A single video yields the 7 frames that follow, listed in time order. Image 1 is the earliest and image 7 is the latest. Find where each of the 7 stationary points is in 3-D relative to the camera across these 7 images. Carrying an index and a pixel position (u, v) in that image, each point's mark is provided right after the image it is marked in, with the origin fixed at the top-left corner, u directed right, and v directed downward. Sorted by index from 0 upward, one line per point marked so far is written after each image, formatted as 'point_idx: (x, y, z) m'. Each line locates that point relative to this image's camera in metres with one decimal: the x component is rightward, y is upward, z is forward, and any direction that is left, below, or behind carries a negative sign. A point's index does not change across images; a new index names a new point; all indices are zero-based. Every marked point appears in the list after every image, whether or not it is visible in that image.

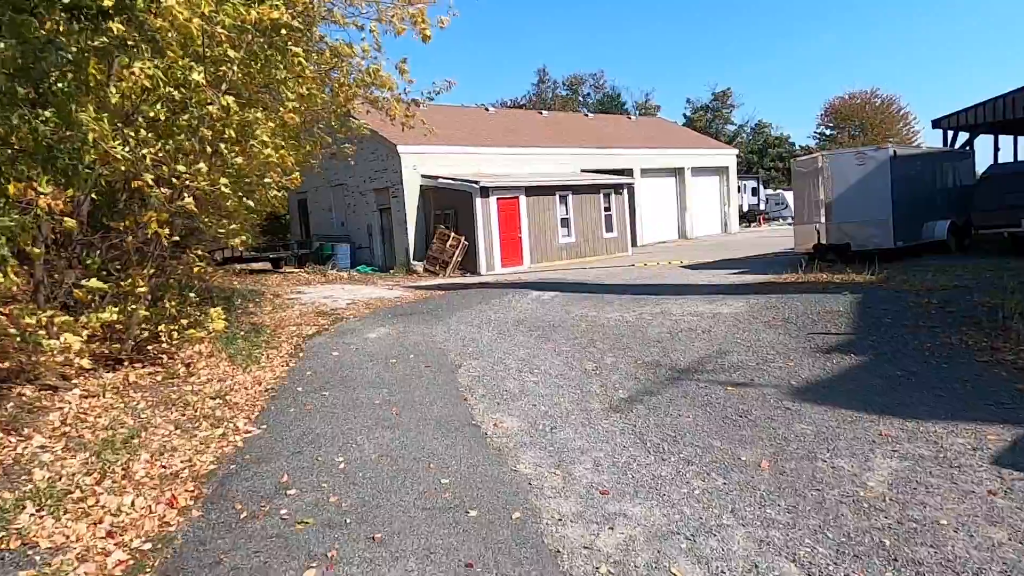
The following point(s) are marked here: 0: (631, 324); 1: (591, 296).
0: (+1.7, -0.5, +9.7) m
1: (+1.4, -0.2, +12.7) m
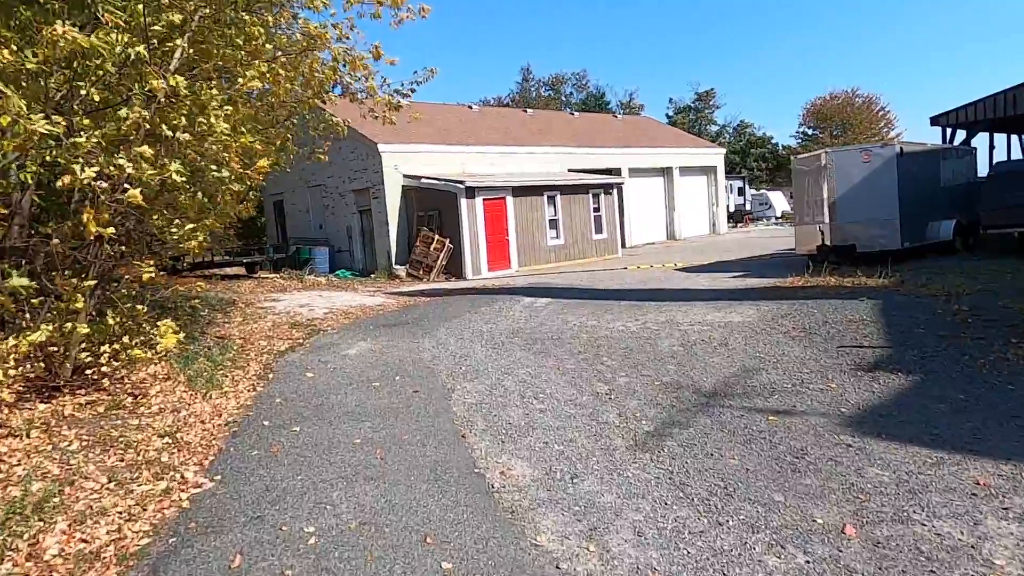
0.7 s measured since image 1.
0: (+1.6, -0.6, +8.9) m
1: (+1.3, -0.3, +11.9) m
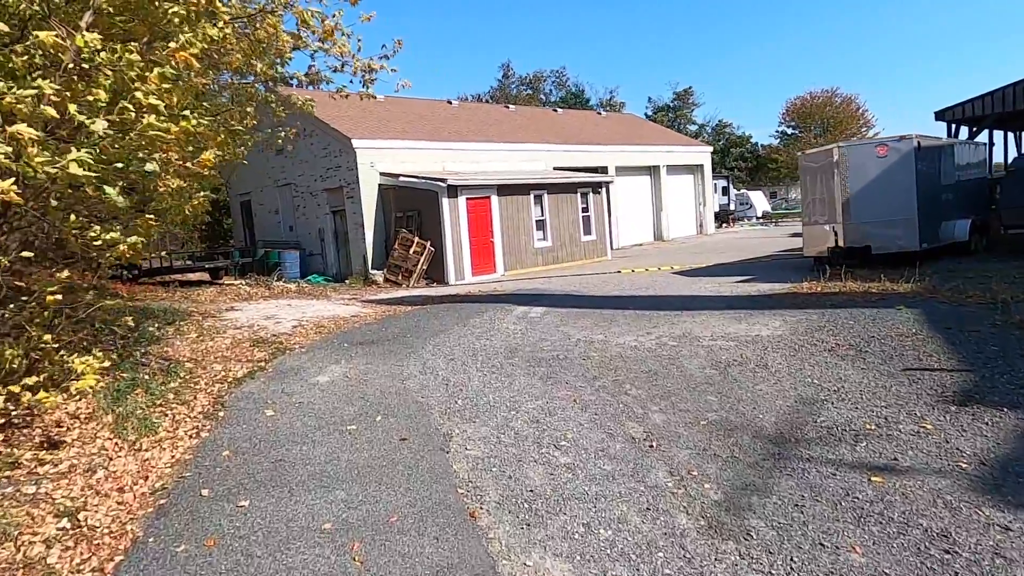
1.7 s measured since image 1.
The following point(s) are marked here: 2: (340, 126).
0: (+1.6, -0.7, +7.7) m
1: (+1.2, -0.4, +10.7) m
2: (-4.8, +4.5, +19.0) m
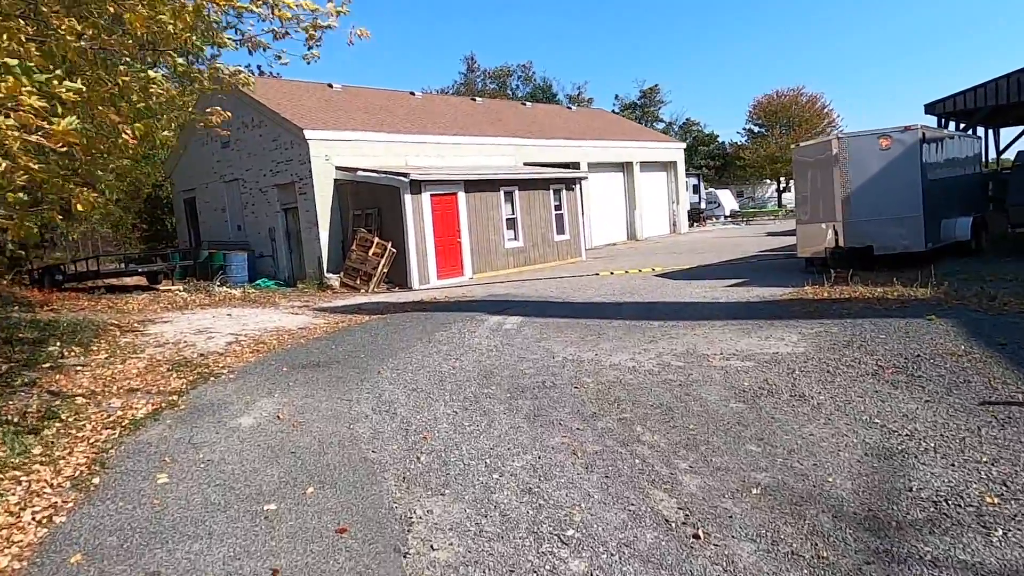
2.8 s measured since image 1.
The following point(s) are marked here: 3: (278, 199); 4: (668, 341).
0: (+1.4, -0.8, +6.4) m
1: (+0.8, -0.5, +9.3) m
2: (-5.6, +4.3, +17.3) m
3: (-6.2, +2.3, +18.1) m
4: (+1.8, -0.6, +8.0) m
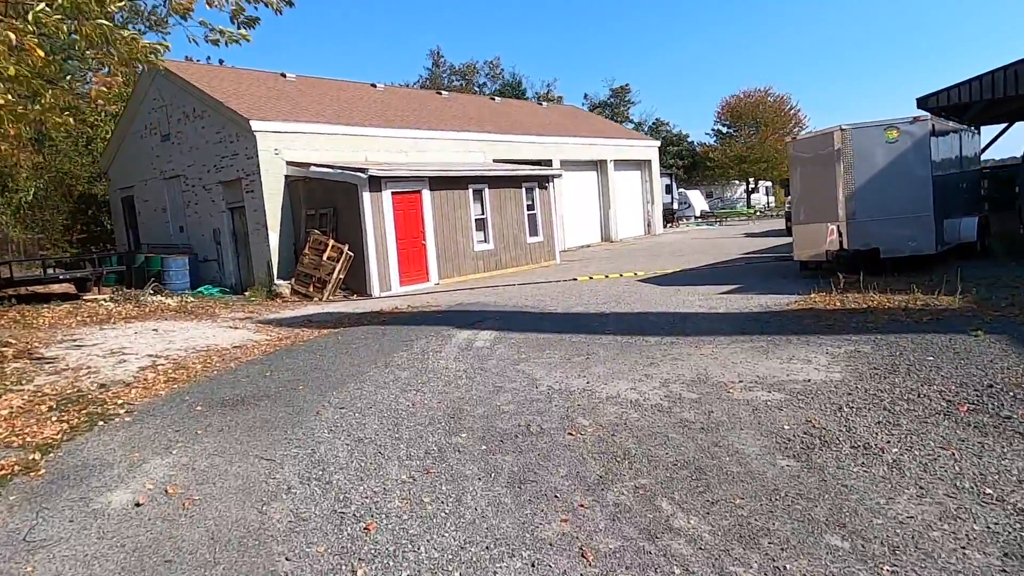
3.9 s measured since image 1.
0: (+1.2, -1.0, +5.0) m
1: (+0.5, -0.6, +8.0) m
2: (-6.3, +4.2, +15.6) m
3: (-6.9, +2.2, +16.4) m
4: (+1.6, -0.7, +6.7) m
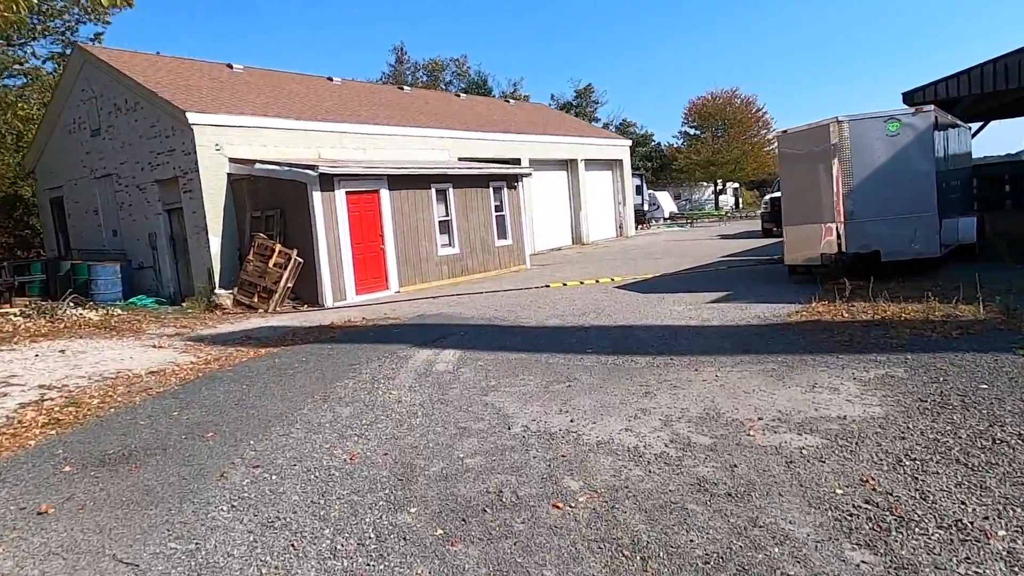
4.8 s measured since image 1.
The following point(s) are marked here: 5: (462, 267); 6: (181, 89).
0: (+1.0, -1.1, +3.9) m
1: (+0.2, -0.8, +6.8) m
2: (-7.0, +4.0, +14.1) m
3: (-7.6, +1.9, +14.9) m
4: (+1.3, -0.9, +5.6) m
5: (-1.2, +0.5, +16.2) m
6: (-7.2, +4.4, +15.0) m
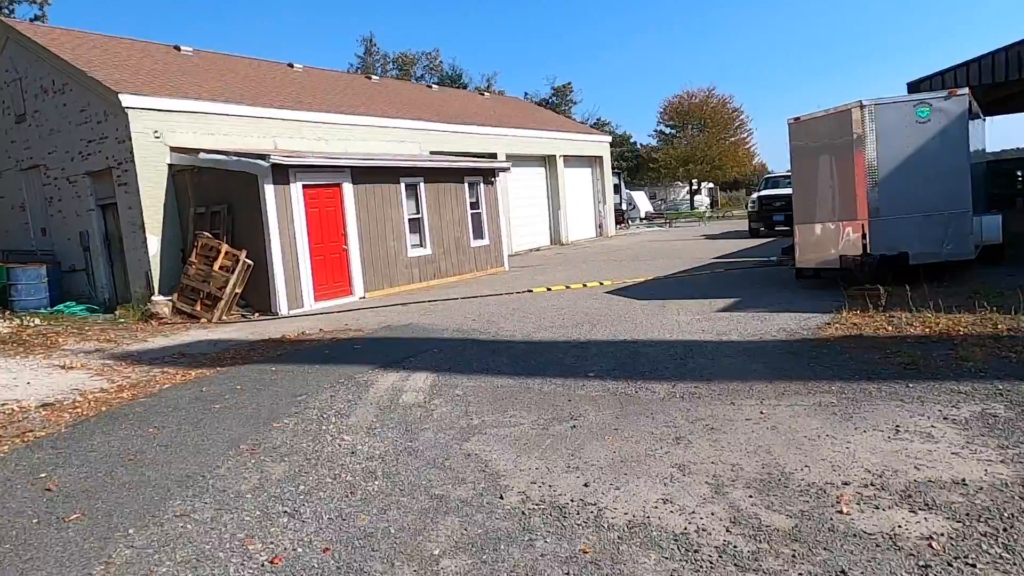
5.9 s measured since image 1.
0: (+1.0, -1.2, +2.5) m
1: (+0.1, -0.9, +5.4) m
2: (-7.4, +3.9, +12.4) m
3: (-8.1, +1.8, +13.2) m
4: (+1.2, -0.9, +4.2) m
5: (-1.7, +0.4, +14.8) m
6: (-7.6, +4.2, +13.3) m
